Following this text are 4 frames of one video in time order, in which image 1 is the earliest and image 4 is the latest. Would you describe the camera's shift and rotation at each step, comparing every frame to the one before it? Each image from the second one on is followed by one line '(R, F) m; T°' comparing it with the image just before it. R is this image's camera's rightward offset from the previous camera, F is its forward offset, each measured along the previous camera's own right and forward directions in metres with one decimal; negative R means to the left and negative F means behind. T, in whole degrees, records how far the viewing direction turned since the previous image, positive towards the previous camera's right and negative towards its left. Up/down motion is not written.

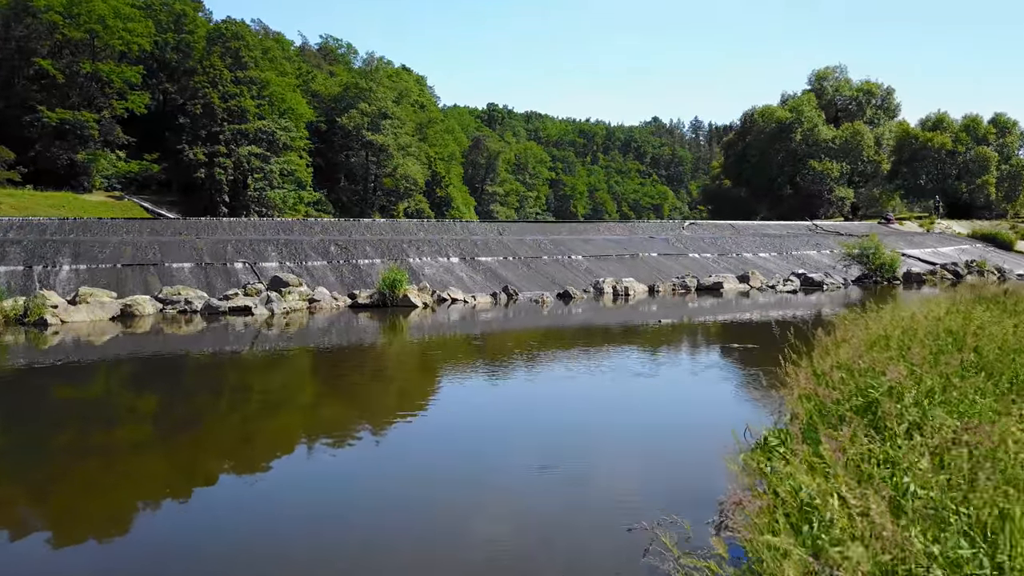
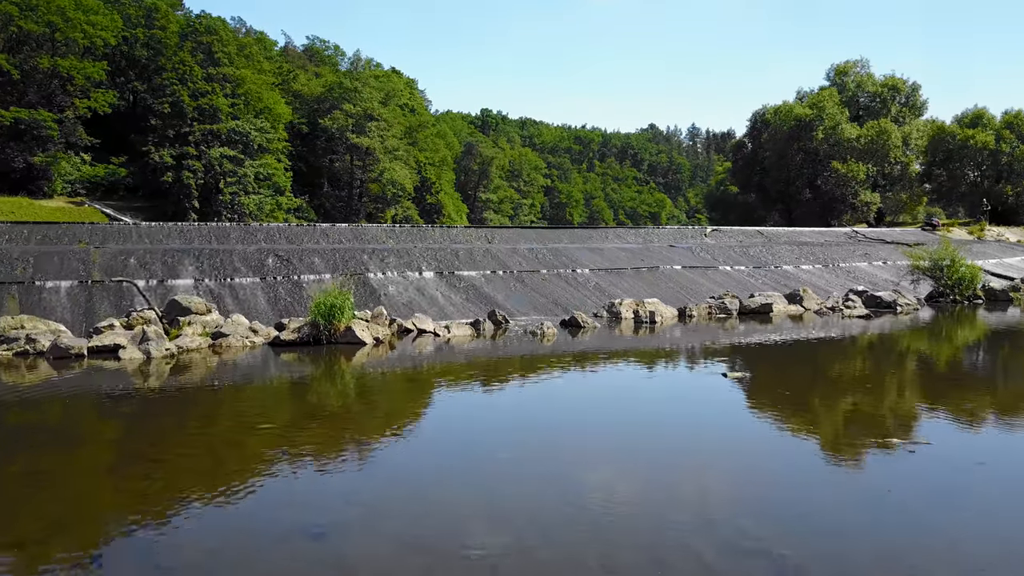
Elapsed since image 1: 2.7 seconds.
(+0.2, +6.6) m; 0°
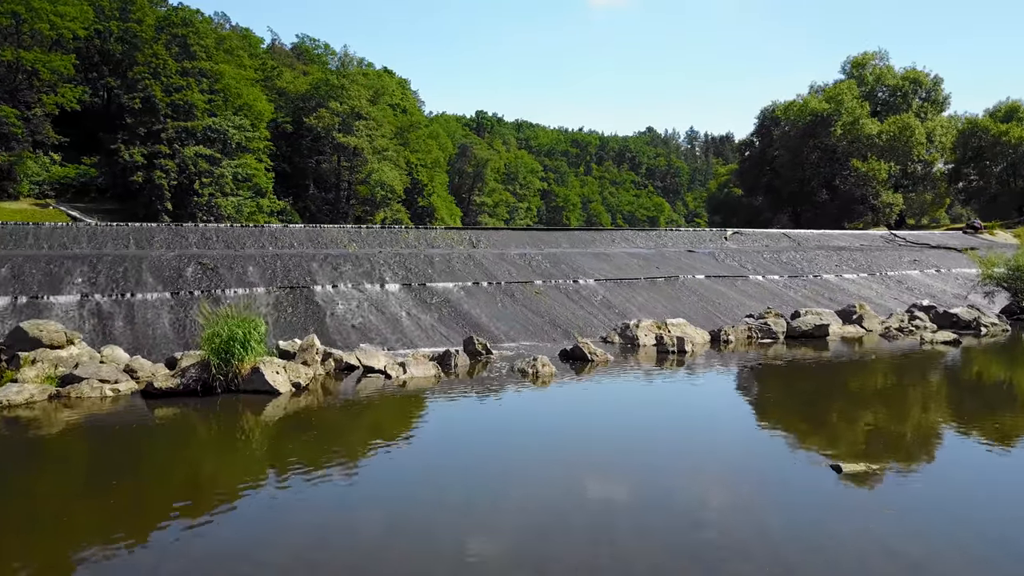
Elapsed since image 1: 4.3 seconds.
(+0.3, +4.9) m; 0°
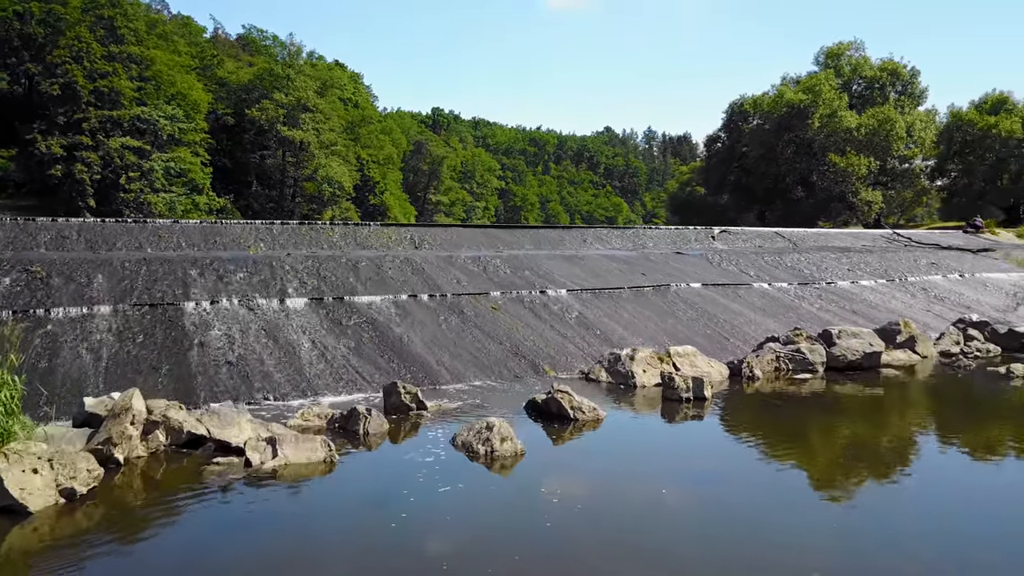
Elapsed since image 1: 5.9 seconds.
(+0.2, +4.8) m; +3°
